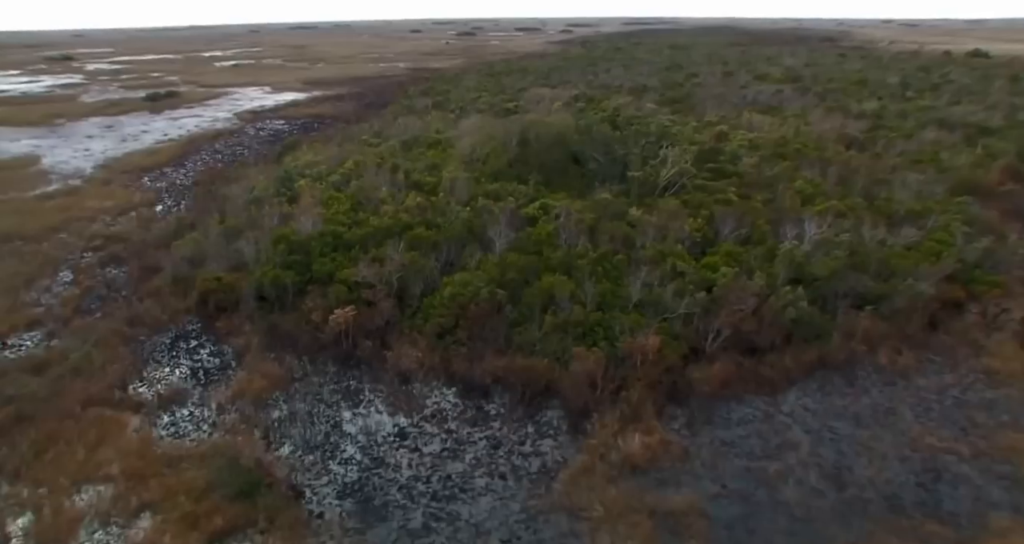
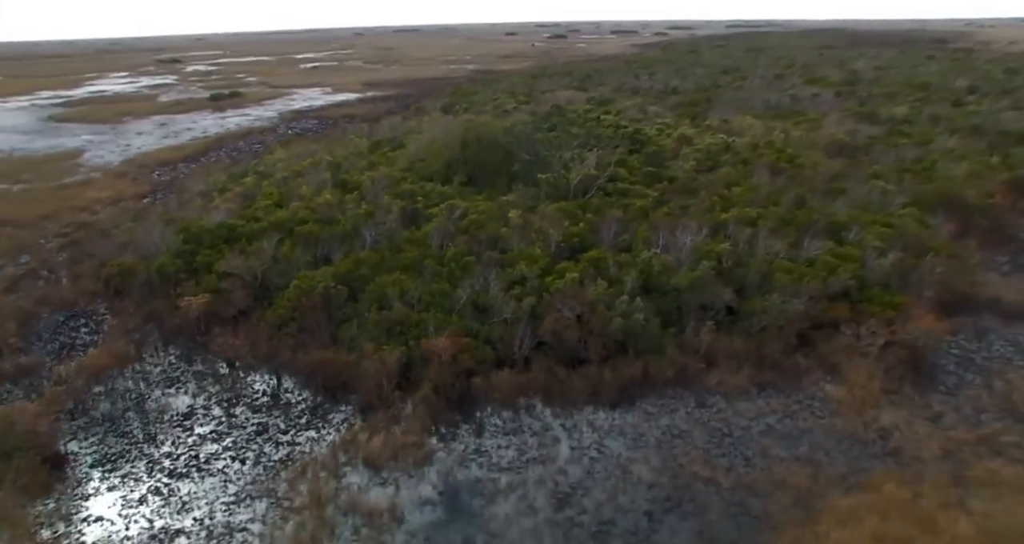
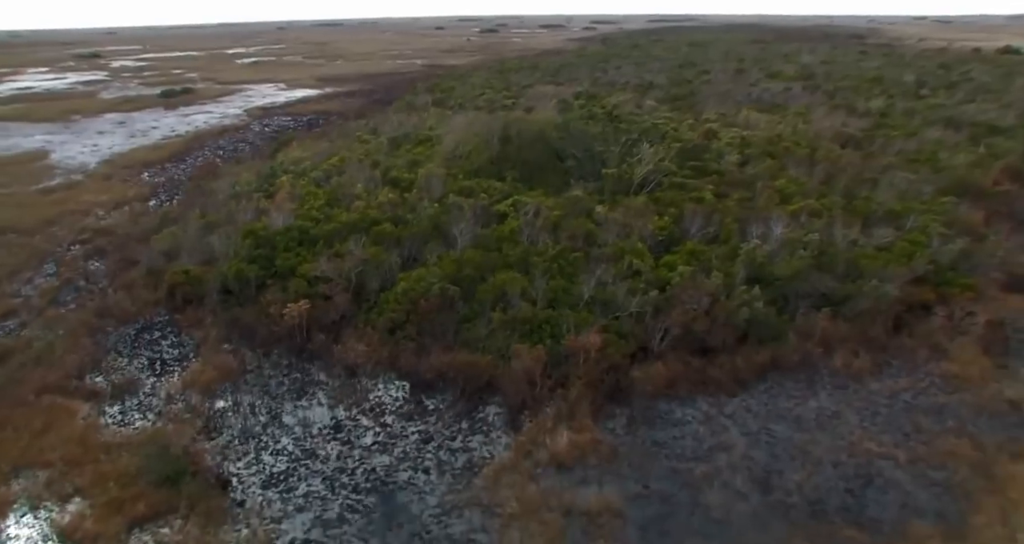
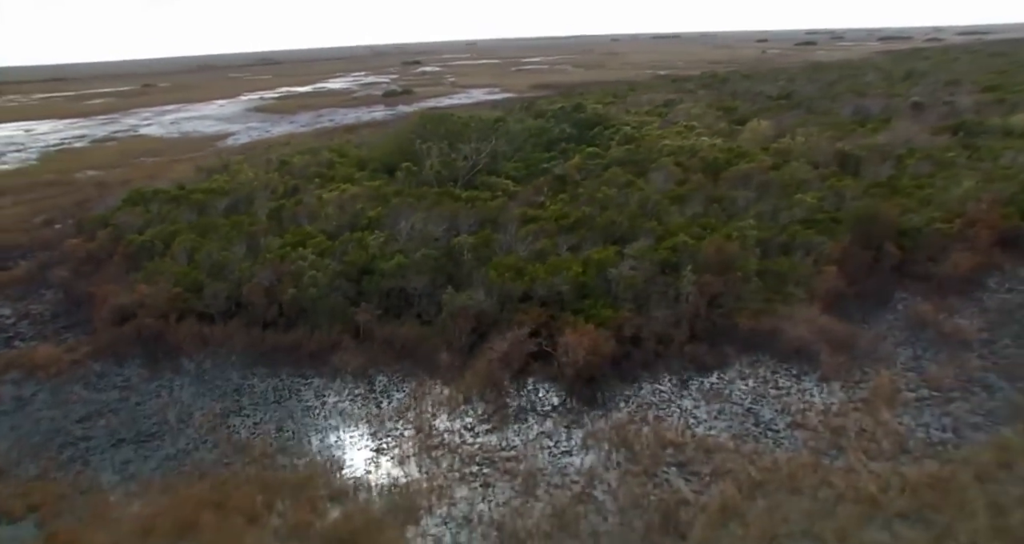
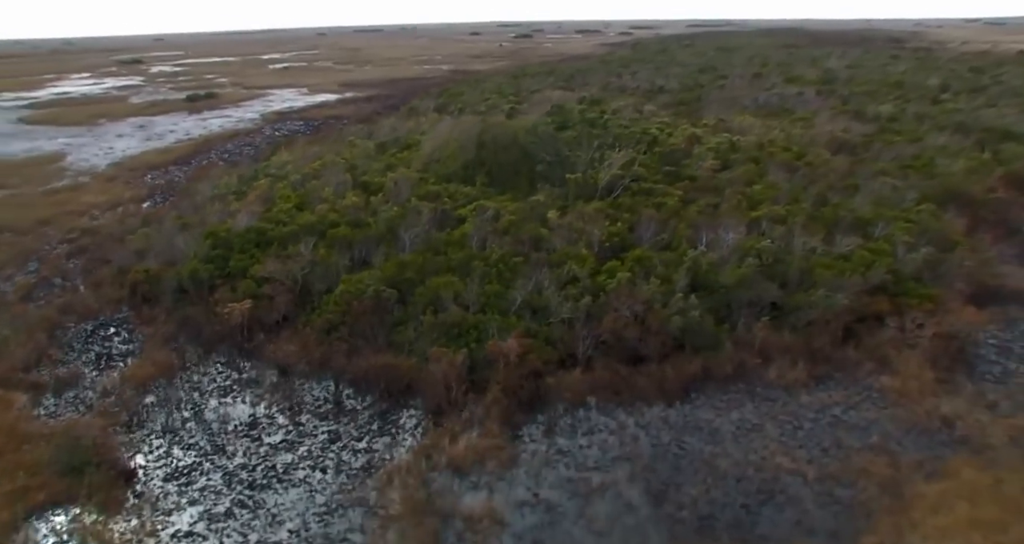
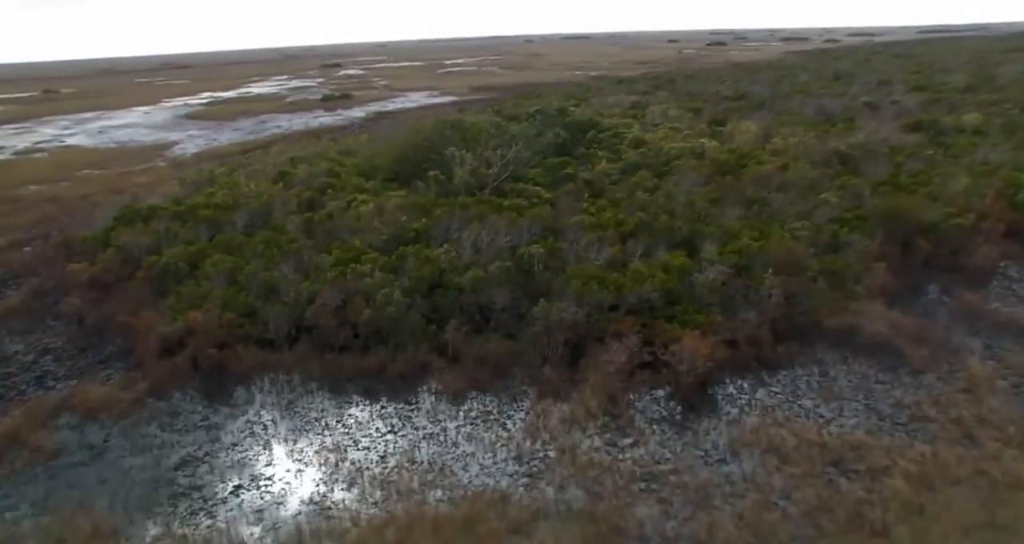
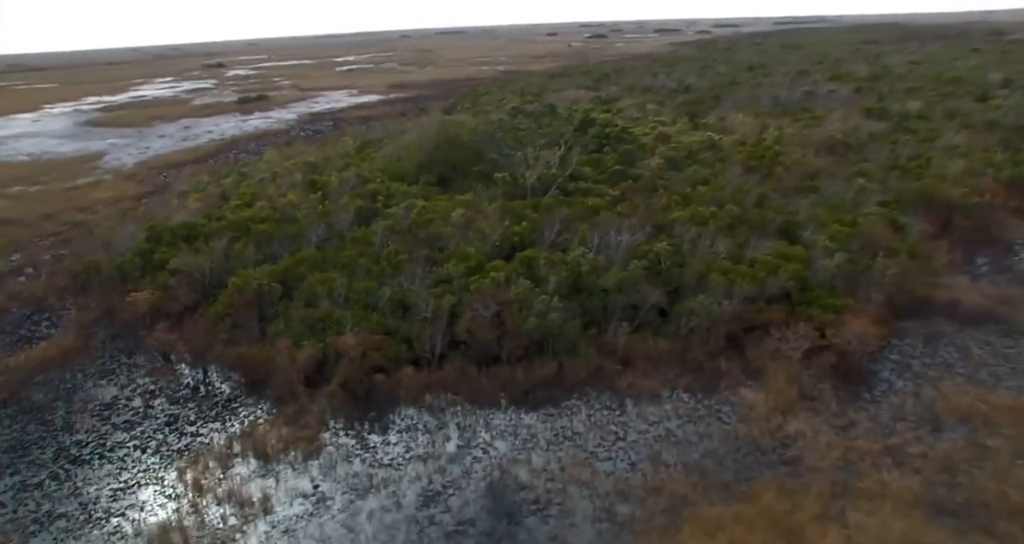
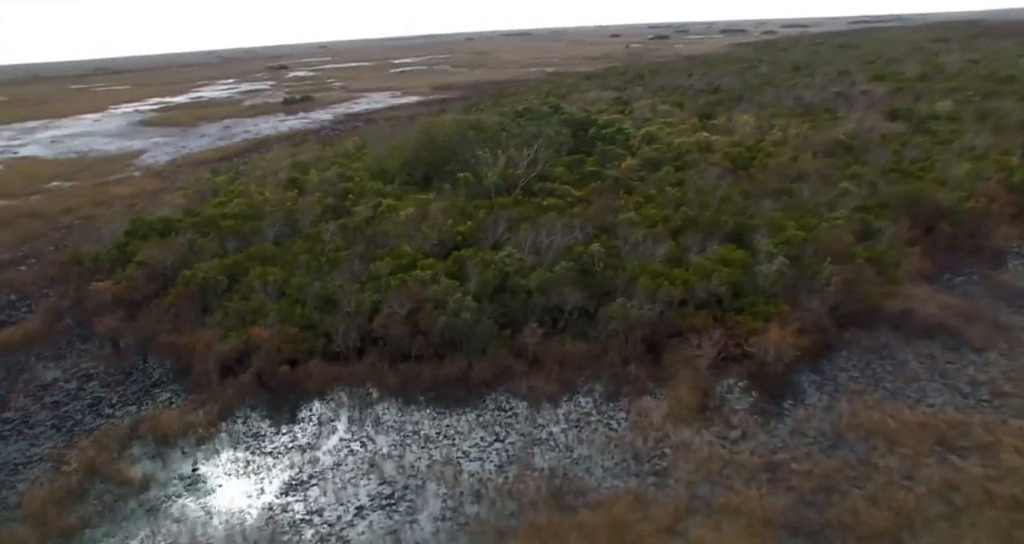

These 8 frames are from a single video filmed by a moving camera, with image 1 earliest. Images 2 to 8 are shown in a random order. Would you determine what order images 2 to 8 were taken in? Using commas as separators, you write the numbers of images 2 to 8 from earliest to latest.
3, 5, 2, 7, 8, 6, 4
